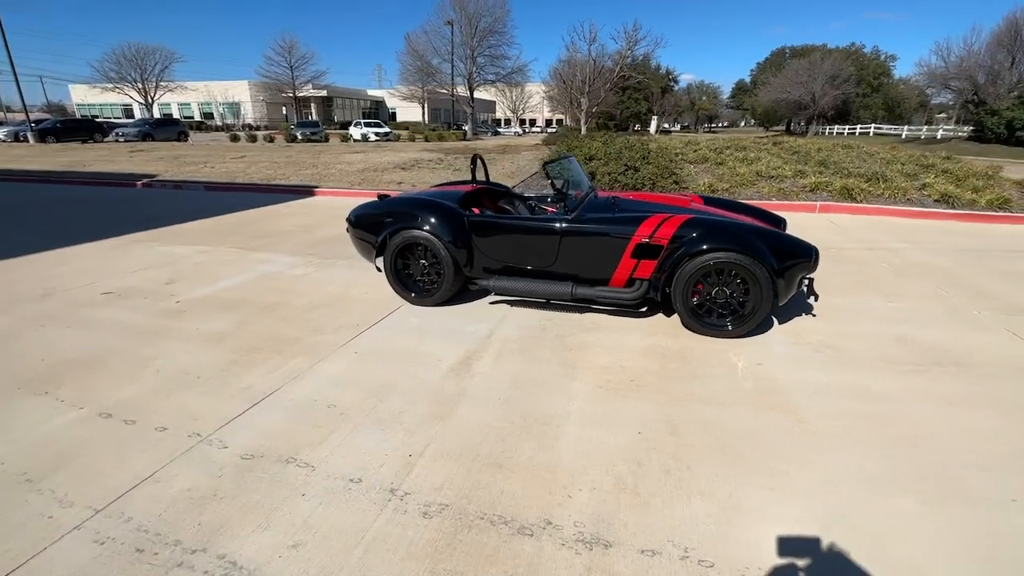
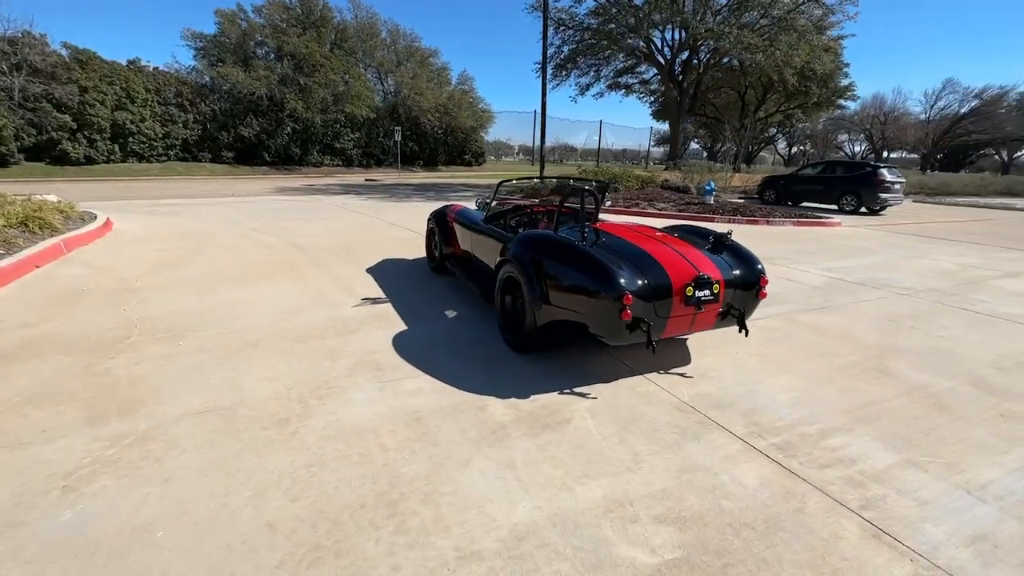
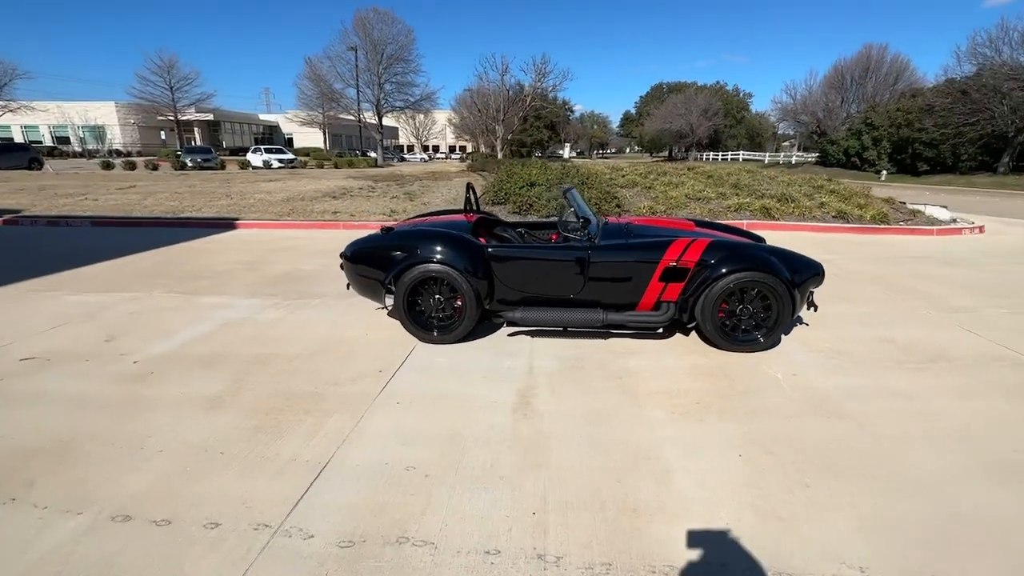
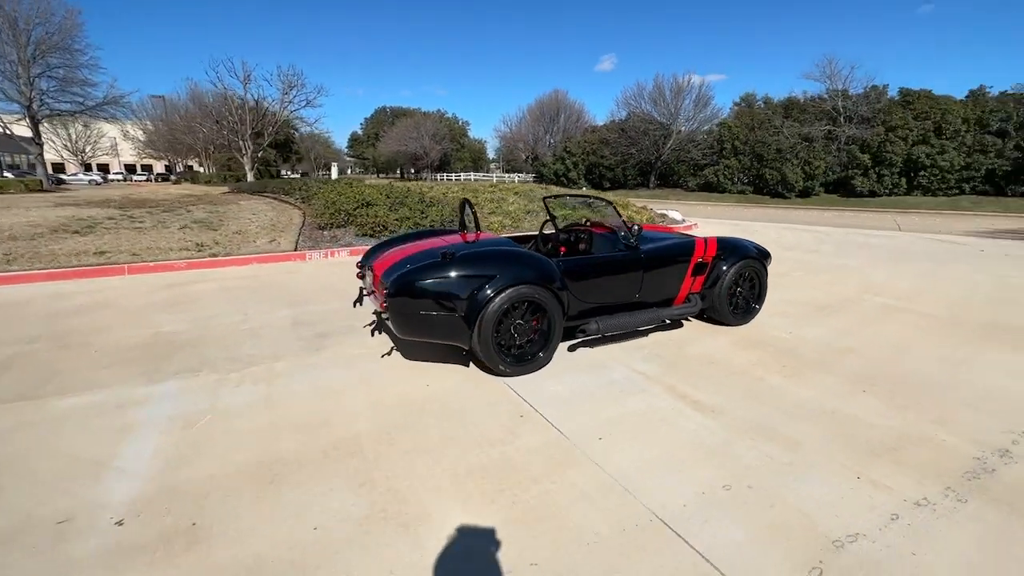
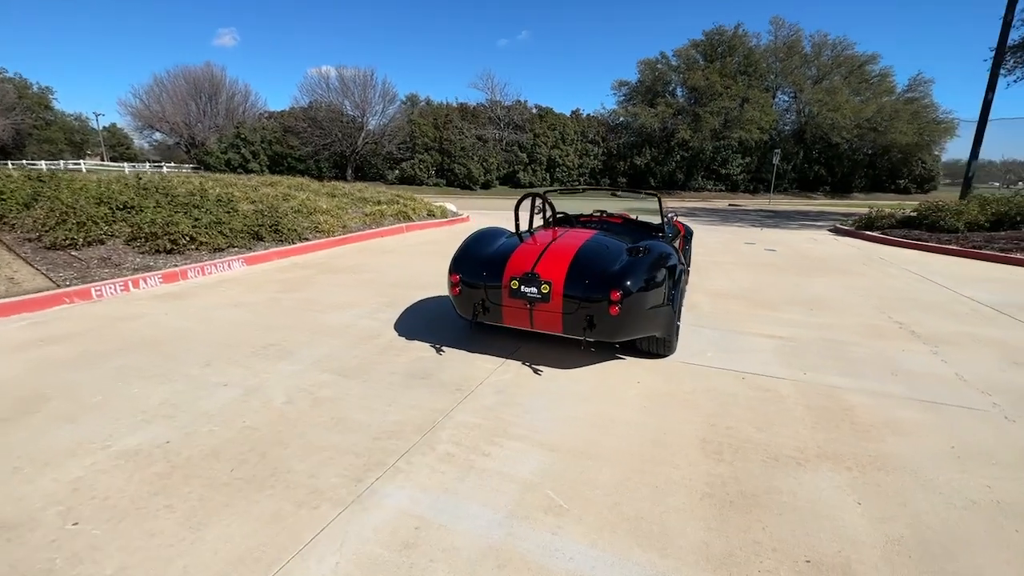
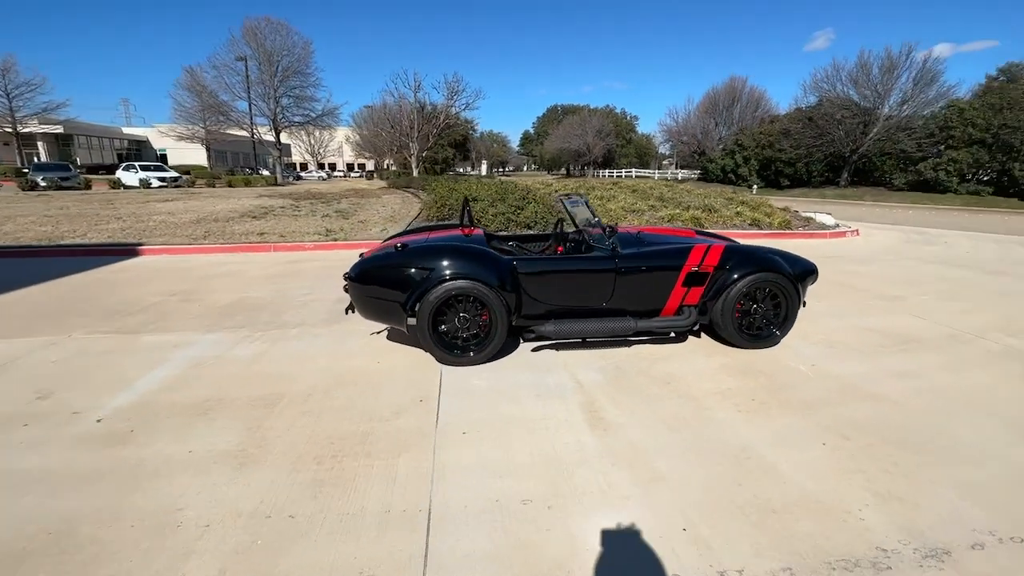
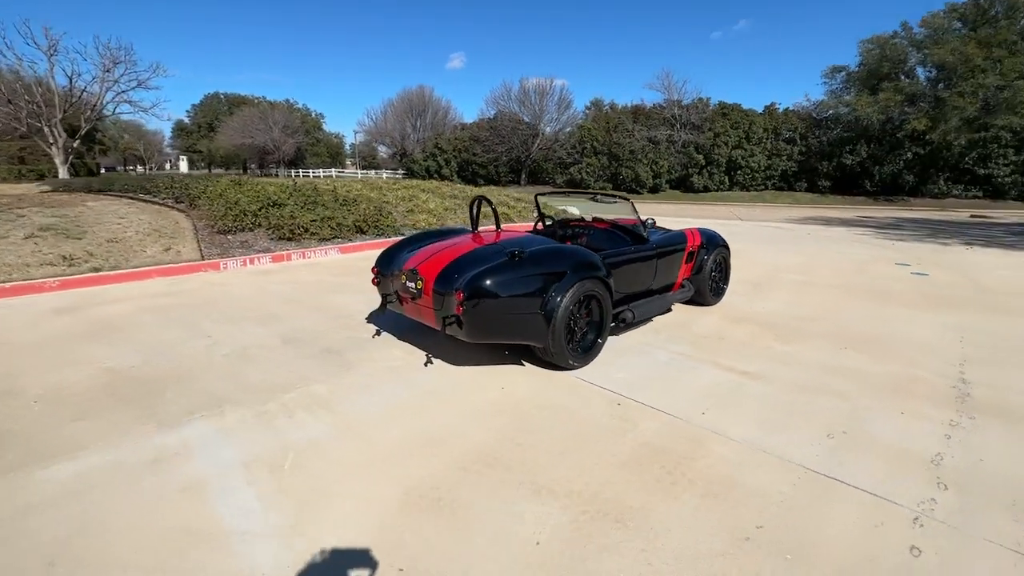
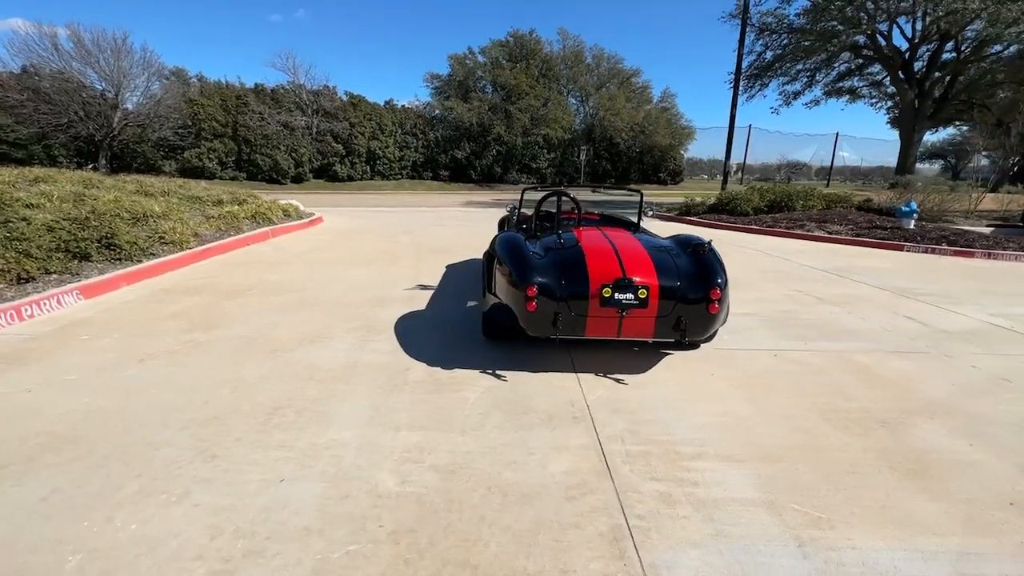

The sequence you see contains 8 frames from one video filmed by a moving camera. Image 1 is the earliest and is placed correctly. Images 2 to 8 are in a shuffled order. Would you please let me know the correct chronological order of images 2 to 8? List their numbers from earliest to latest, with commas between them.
3, 6, 4, 7, 5, 8, 2
